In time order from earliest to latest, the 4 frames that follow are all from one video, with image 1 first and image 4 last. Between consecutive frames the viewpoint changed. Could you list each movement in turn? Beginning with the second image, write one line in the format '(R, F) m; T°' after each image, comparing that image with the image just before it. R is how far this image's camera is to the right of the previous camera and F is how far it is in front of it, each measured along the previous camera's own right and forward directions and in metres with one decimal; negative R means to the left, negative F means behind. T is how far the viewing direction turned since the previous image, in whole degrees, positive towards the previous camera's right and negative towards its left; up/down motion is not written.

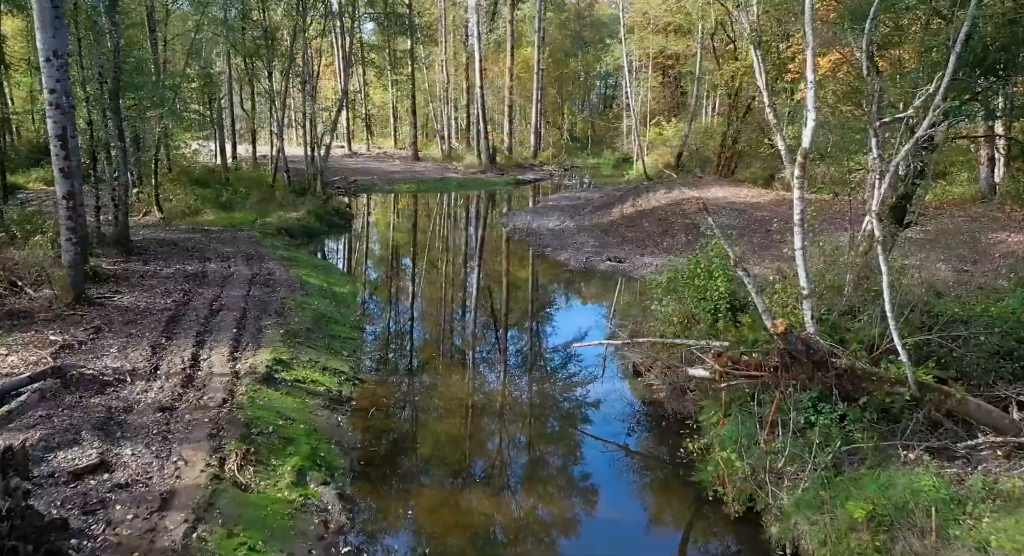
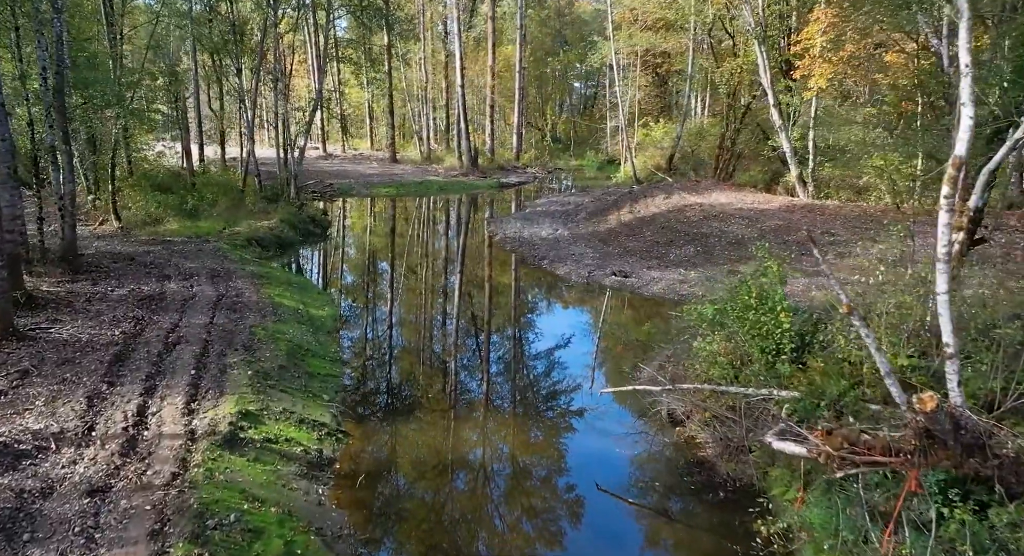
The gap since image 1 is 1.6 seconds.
(-0.4, +1.8) m; +2°
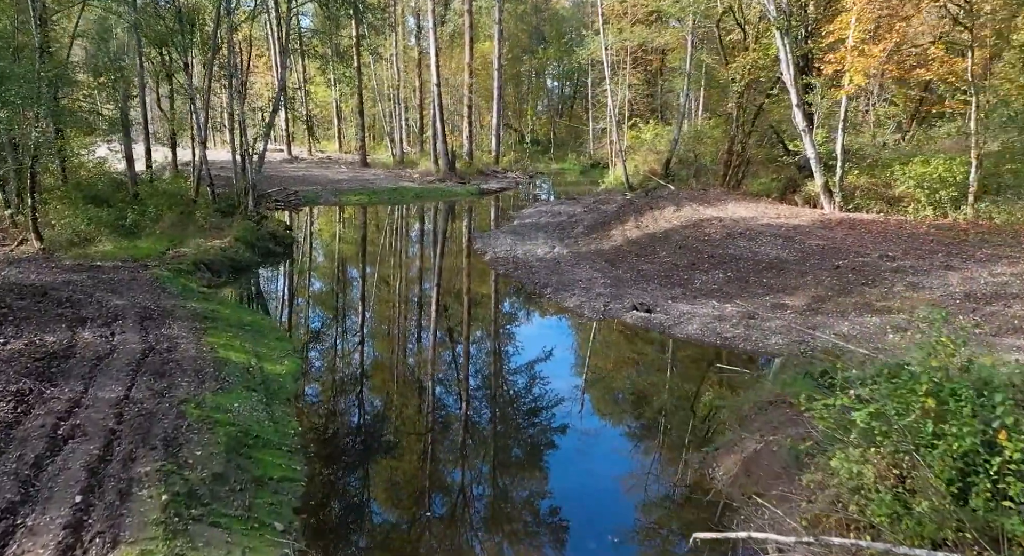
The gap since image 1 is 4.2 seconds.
(-0.5, +3.0) m; +2°
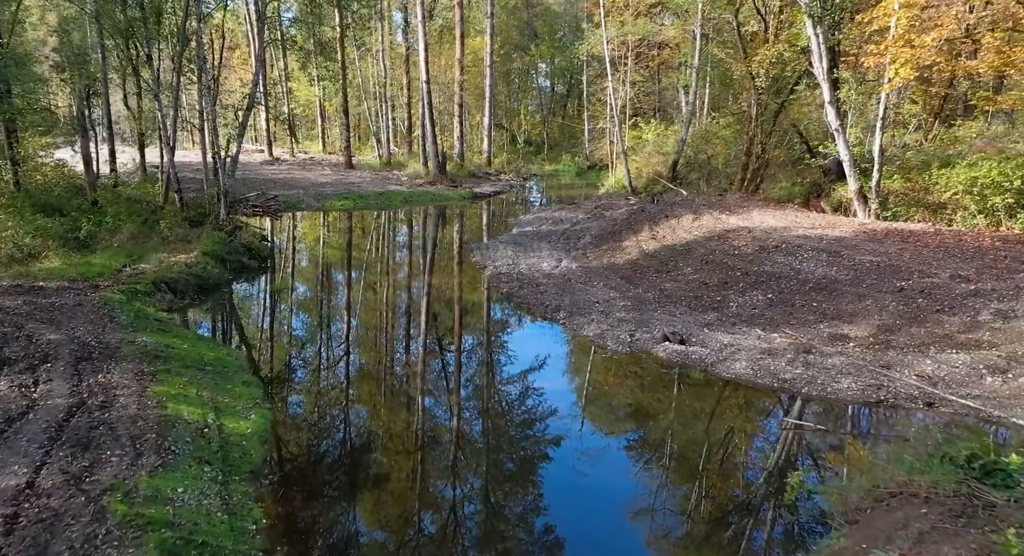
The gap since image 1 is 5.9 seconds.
(-0.4, +2.2) m; +1°
